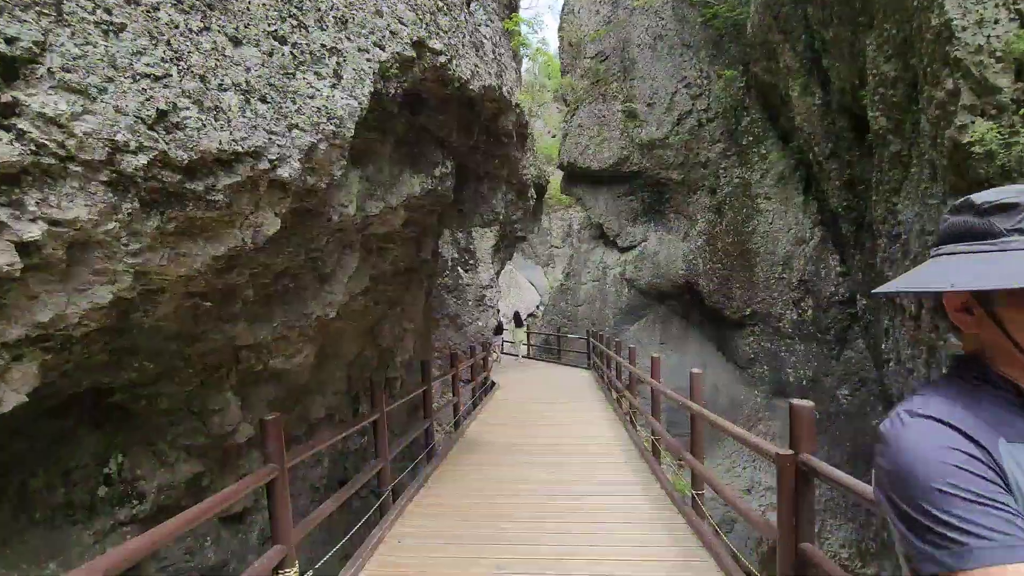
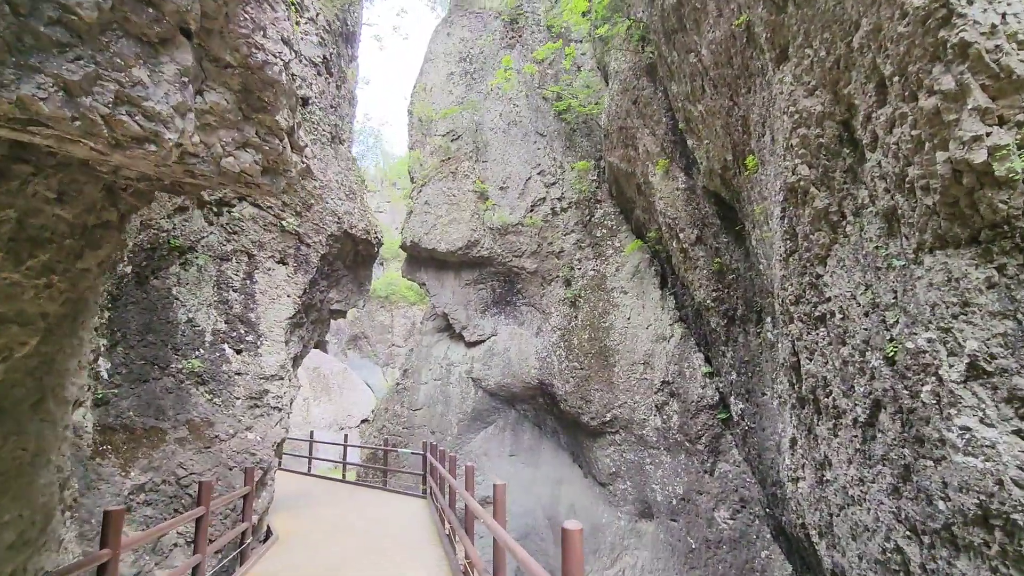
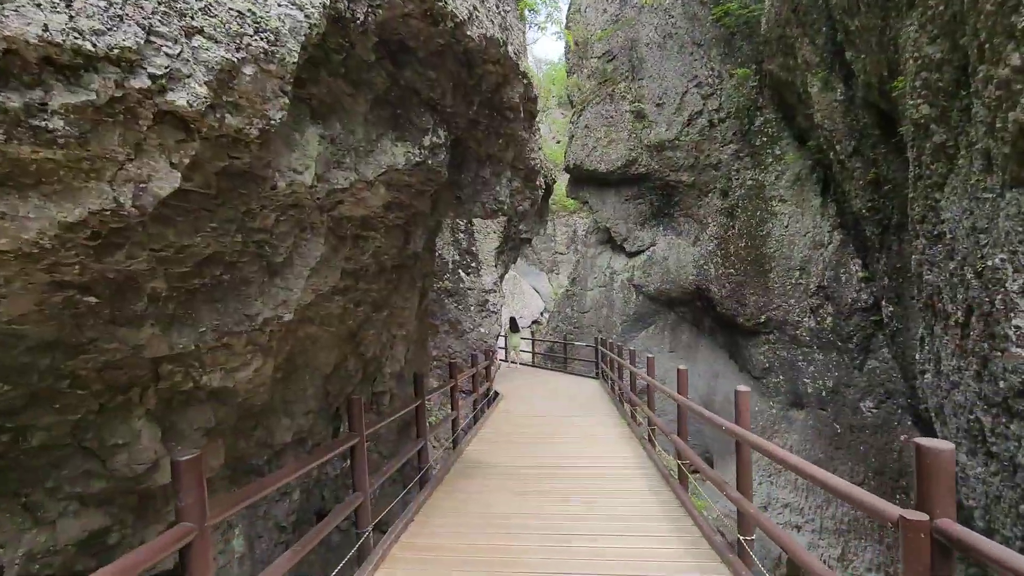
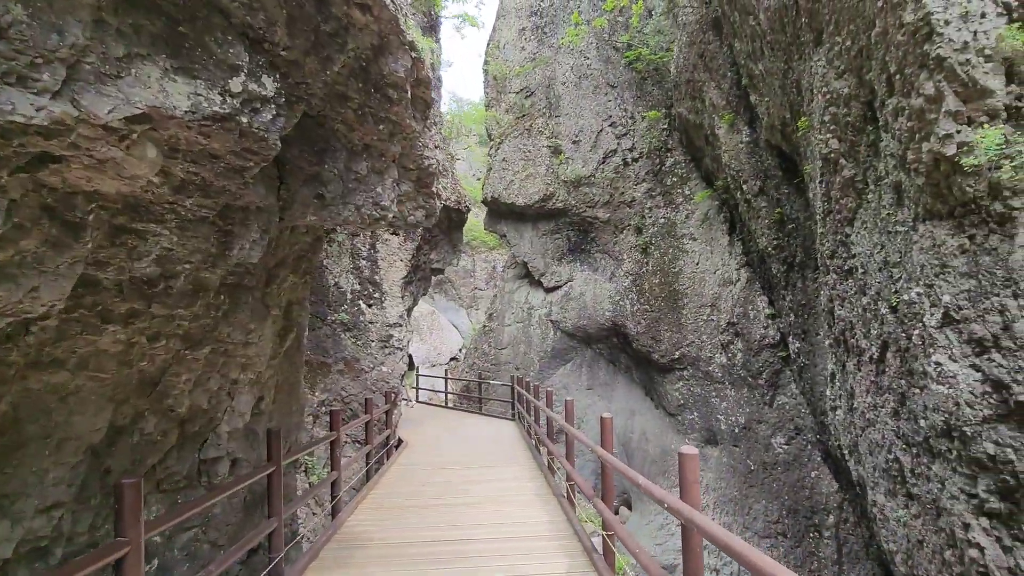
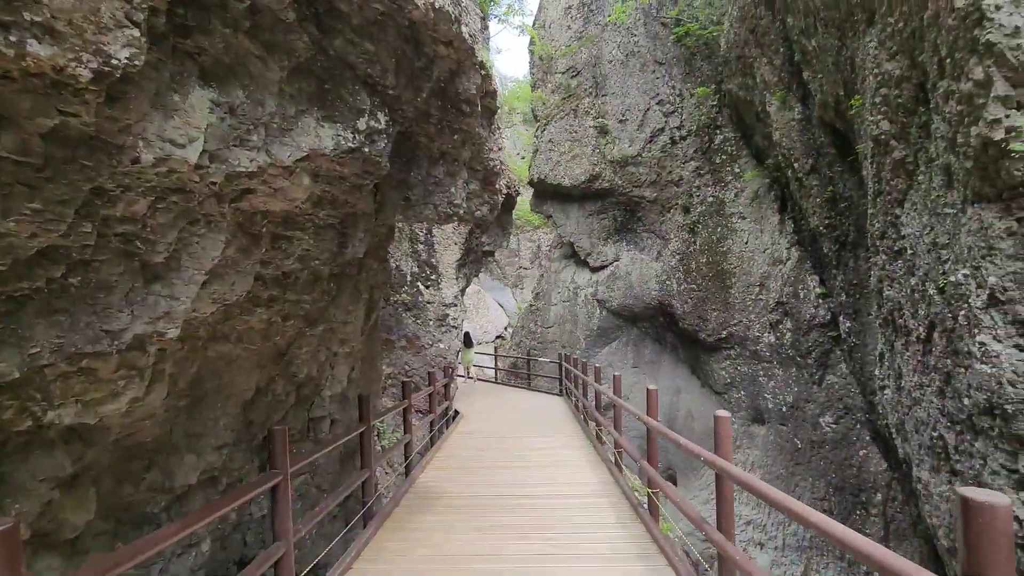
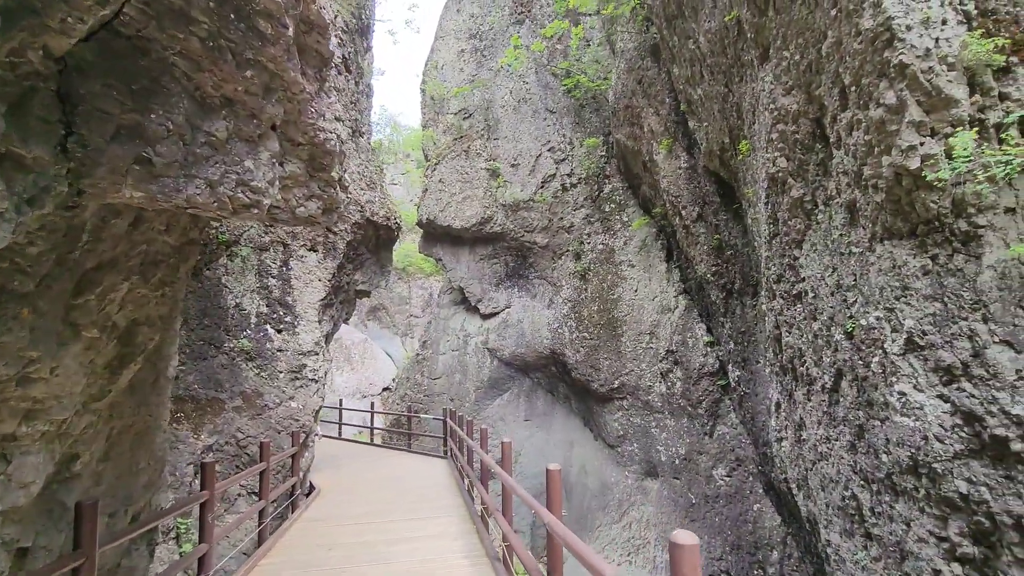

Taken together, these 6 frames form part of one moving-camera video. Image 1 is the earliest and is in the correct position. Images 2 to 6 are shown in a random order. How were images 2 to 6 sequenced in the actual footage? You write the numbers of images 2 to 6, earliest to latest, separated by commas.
3, 5, 4, 6, 2
